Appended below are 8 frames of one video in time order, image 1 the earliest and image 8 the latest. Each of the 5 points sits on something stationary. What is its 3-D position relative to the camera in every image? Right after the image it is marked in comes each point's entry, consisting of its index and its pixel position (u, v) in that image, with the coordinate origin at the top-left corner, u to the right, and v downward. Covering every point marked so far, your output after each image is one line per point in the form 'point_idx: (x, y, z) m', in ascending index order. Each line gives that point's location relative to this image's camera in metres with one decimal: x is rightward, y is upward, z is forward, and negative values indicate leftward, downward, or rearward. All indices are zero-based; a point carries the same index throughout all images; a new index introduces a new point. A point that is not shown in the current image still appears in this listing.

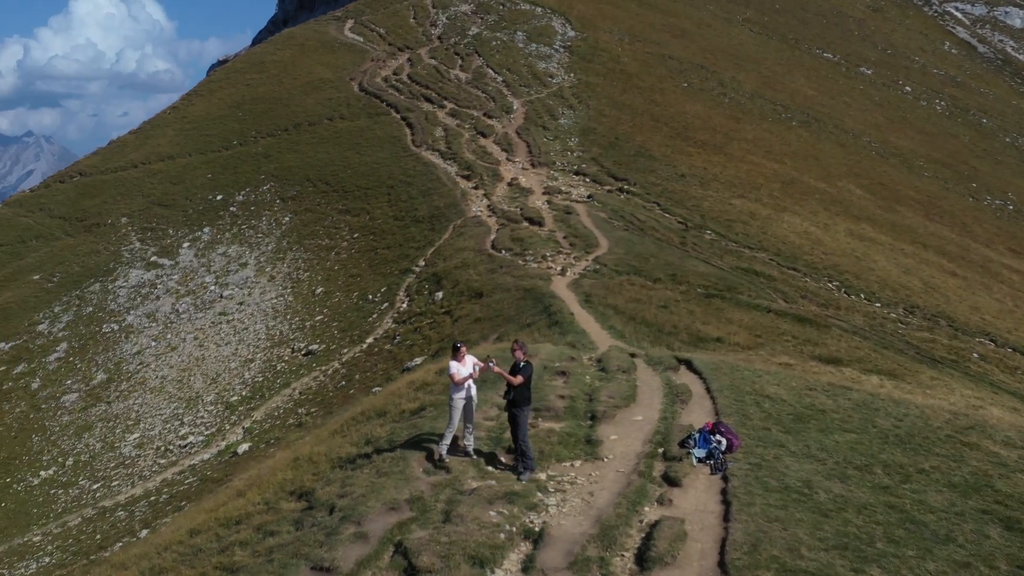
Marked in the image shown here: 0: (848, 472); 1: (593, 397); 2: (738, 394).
0: (+3.9, -2.2, +13.5) m
1: (+1.1, -1.5, +15.7) m
2: (+3.3, -1.5, +16.6) m
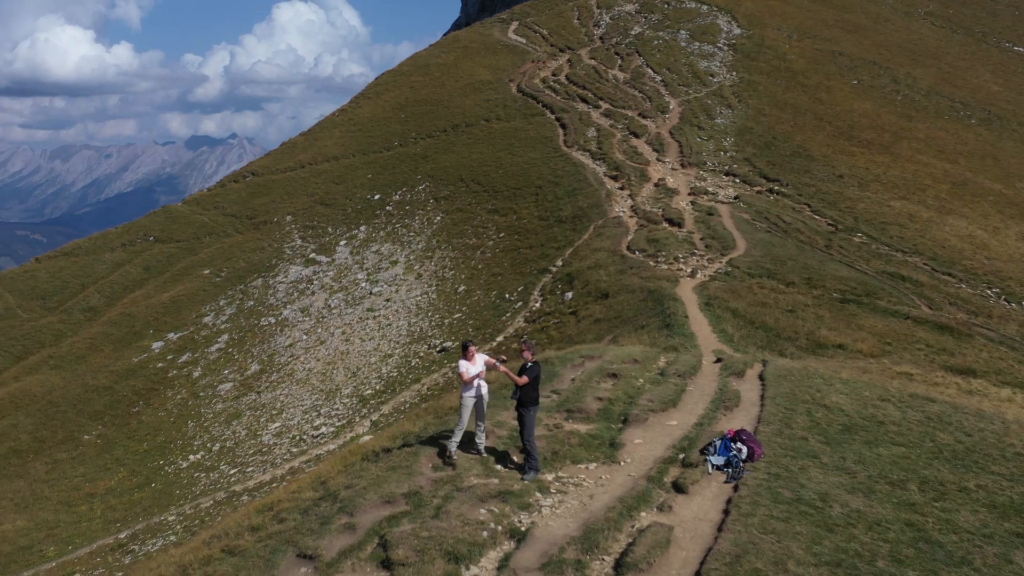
0: (+4.1, -2.3, +12.9) m
1: (+1.6, -1.5, +15.5) m
2: (+3.9, -1.6, +16.2) m
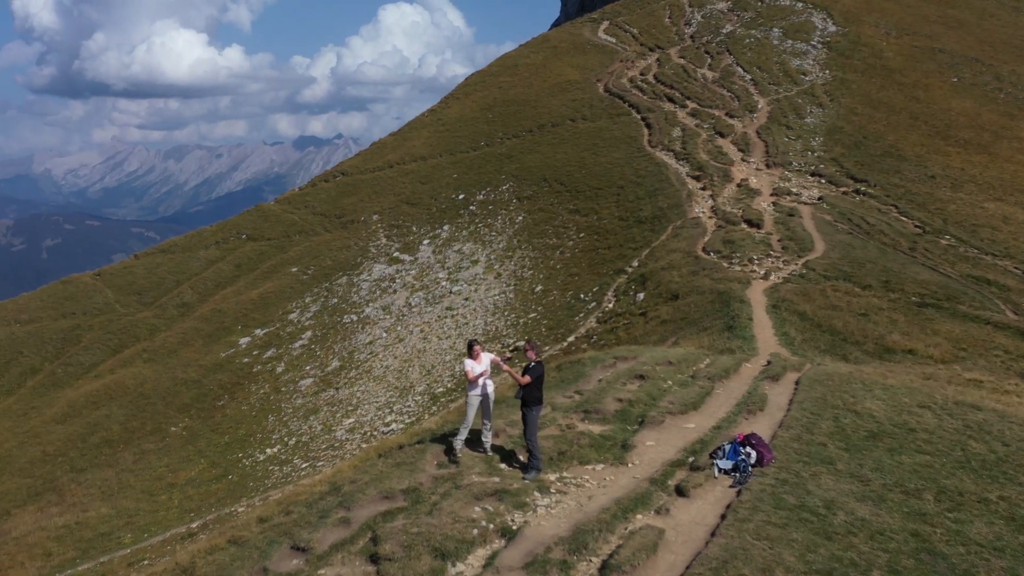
0: (+4.1, -2.3, +12.6) m
1: (+1.9, -1.5, +15.4) m
2: (+4.3, -1.6, +15.8) m
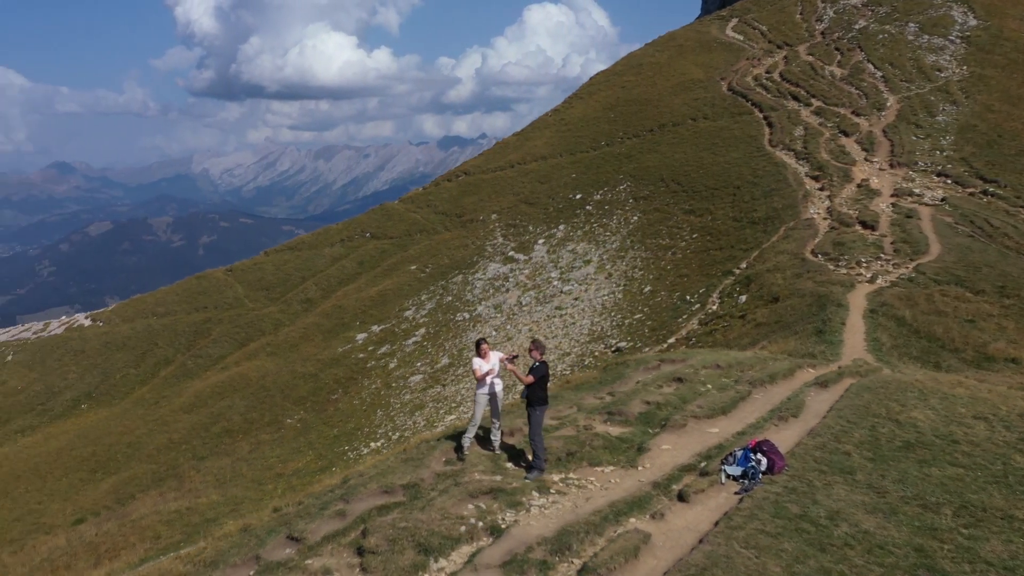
0: (+4.1, -2.3, +12.2) m
1: (+2.3, -1.5, +15.2) m
2: (+4.7, -1.7, +15.4) m
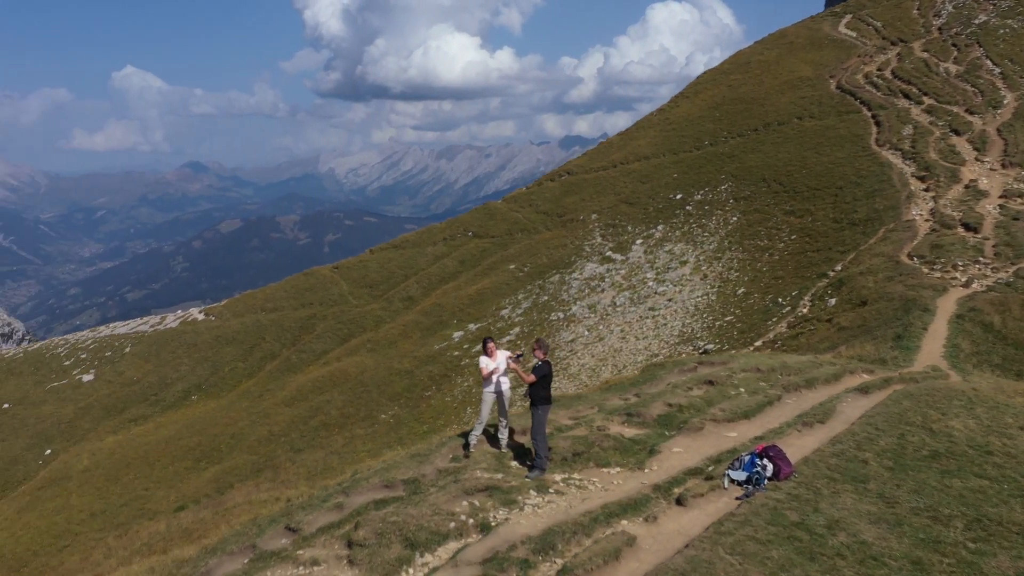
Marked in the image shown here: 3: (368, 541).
0: (+4.1, -2.4, +11.8) m
1: (+2.5, -1.6, +15.0) m
2: (+4.9, -1.7, +14.9) m
3: (-1.4, -2.5, +11.3) m
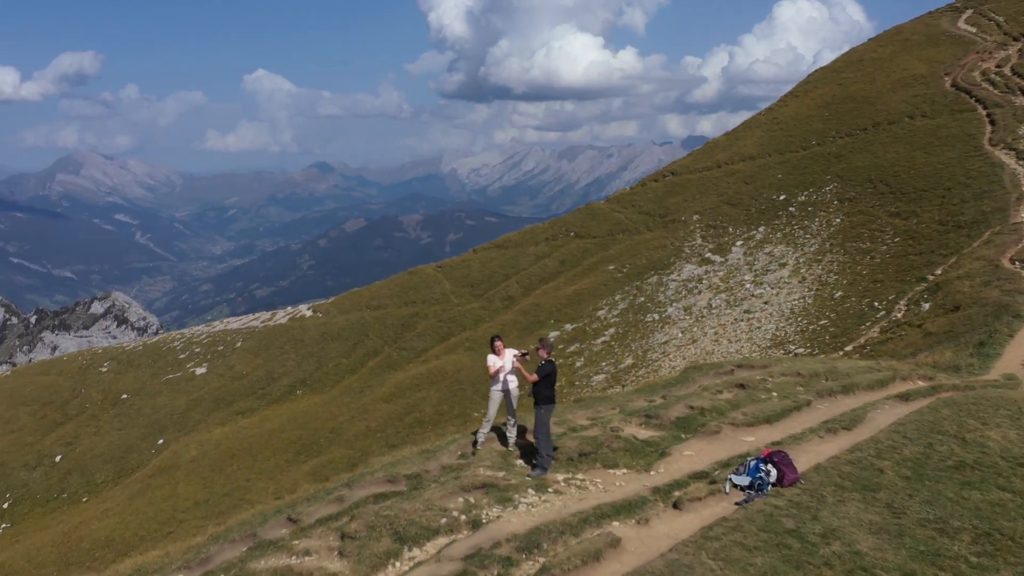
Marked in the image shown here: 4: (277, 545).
0: (+4.0, -2.4, +11.4) m
1: (+2.8, -1.6, +14.8) m
2: (+5.2, -1.8, +14.4) m
3: (-1.5, -2.5, +11.5) m
4: (-2.4, -2.6, +11.8) m
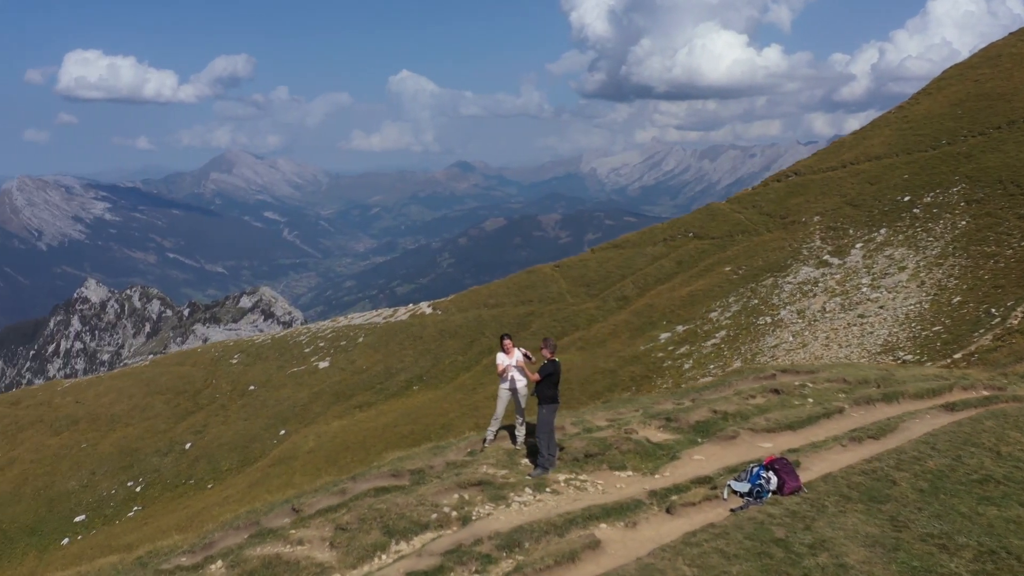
0: (+3.8, -2.5, +11.0) m
1: (+3.1, -1.6, +14.5) m
2: (+5.4, -1.9, +13.8) m
3: (-1.7, -2.4, +11.7) m
4: (-2.5, -2.6, +12.1) m
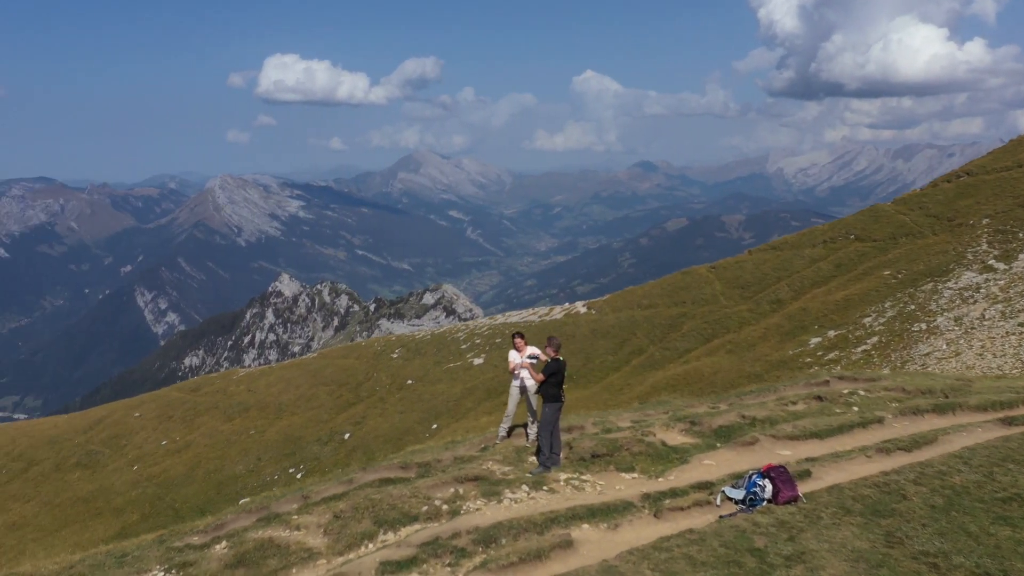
0: (+3.5, -2.5, +10.5) m
1: (+3.3, -1.7, +14.1) m
2: (+5.5, -1.9, +13.0) m
3: (-1.8, -2.4, +12.1) m
4: (-2.5, -2.5, +12.6) m
